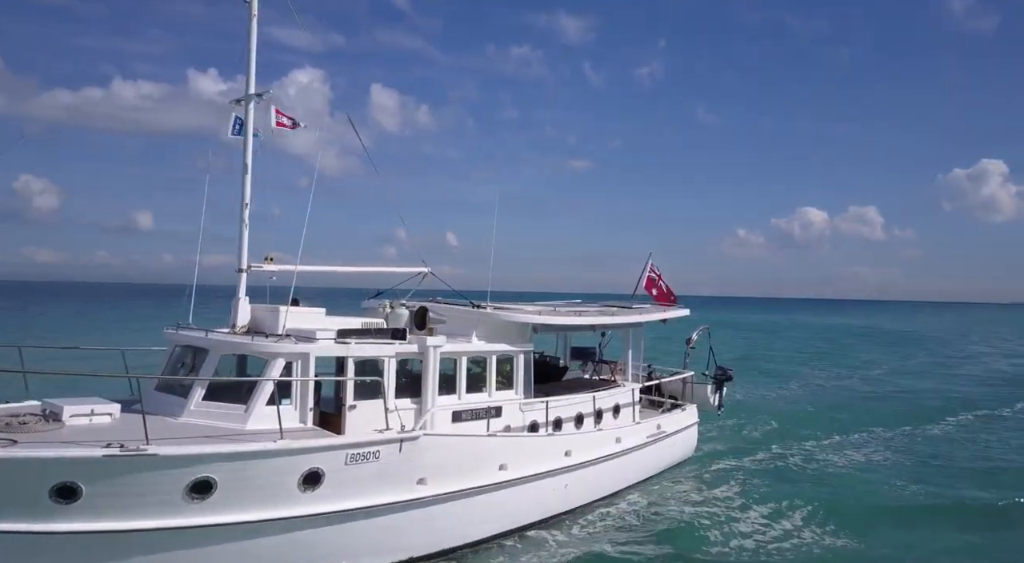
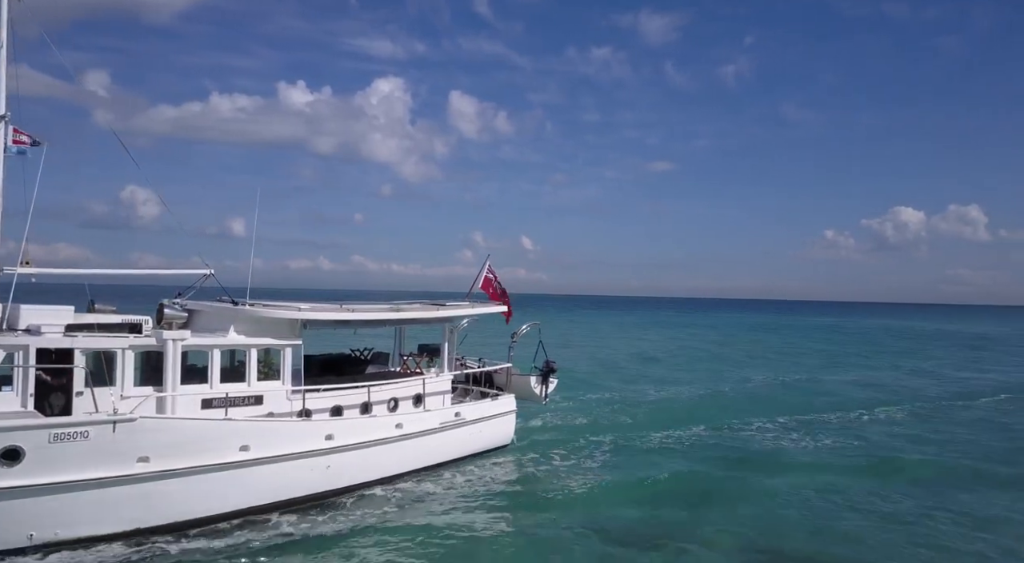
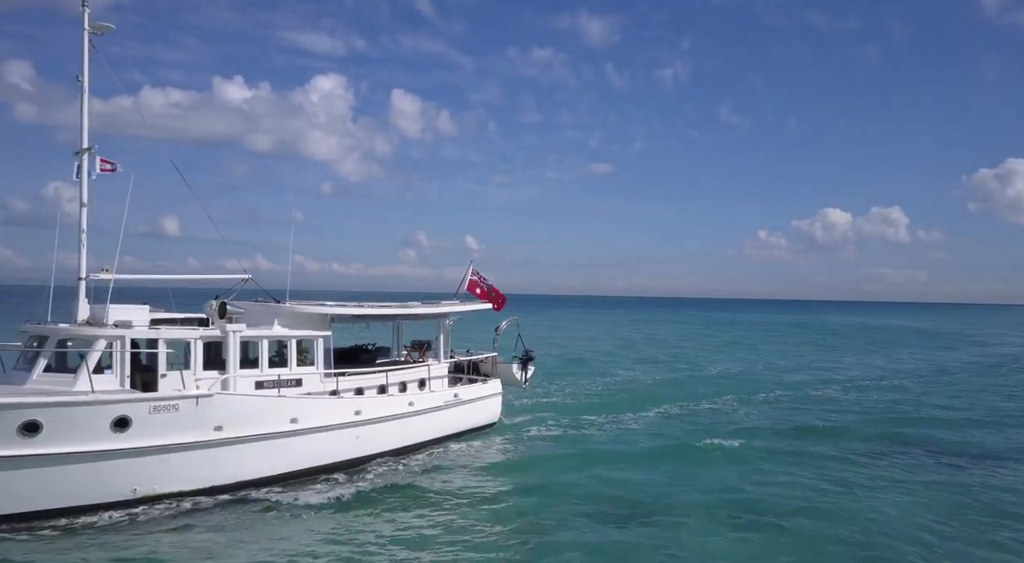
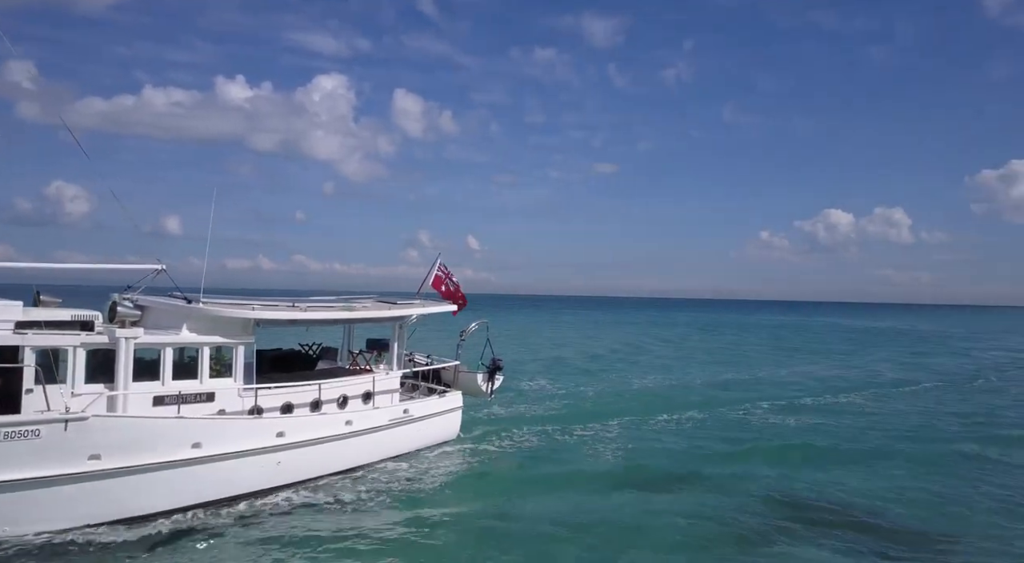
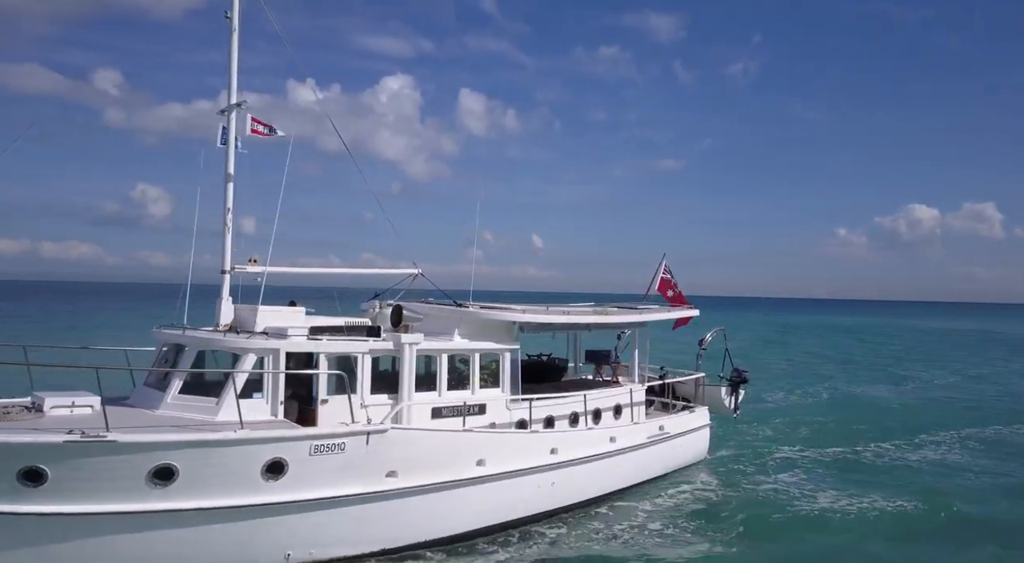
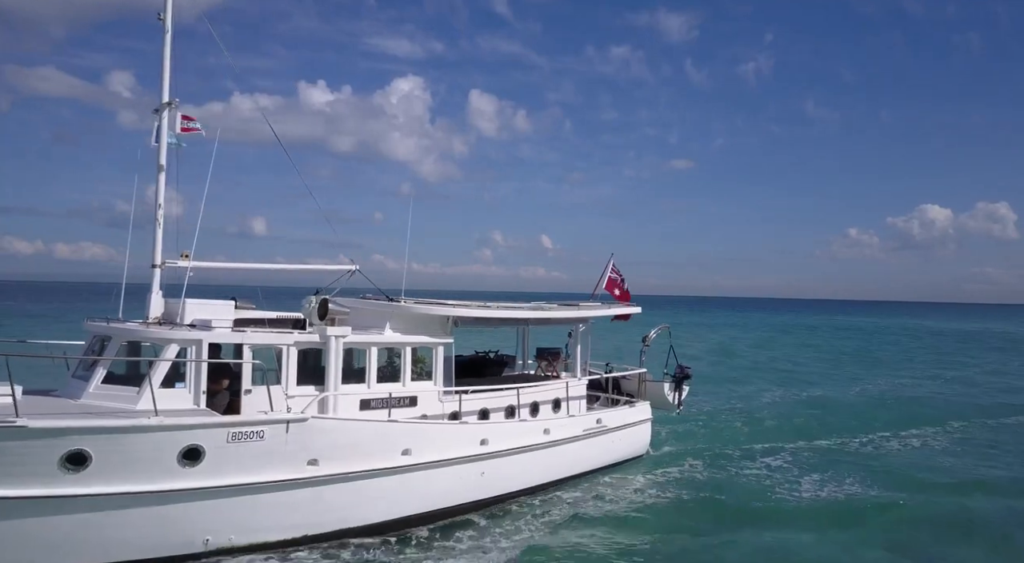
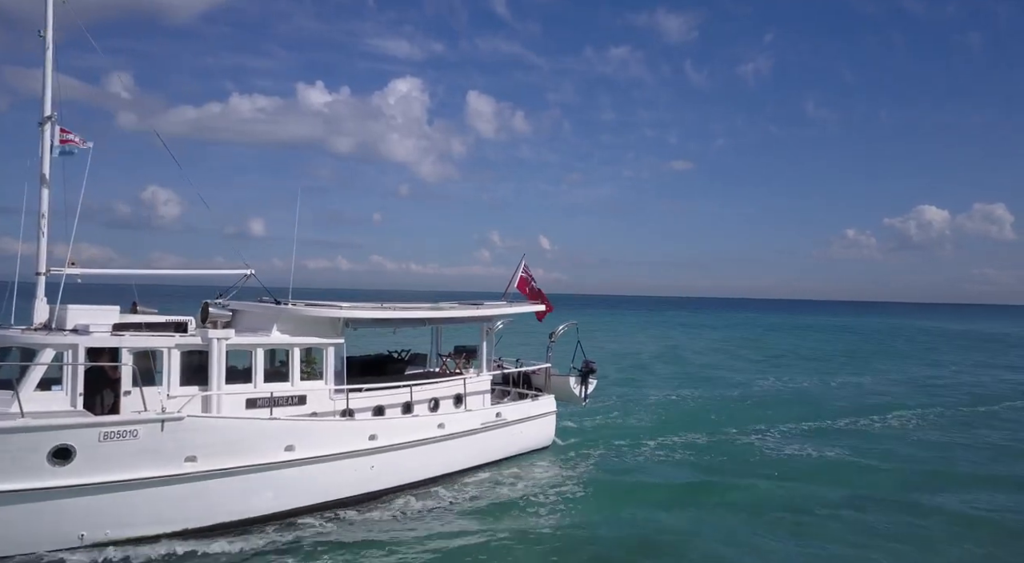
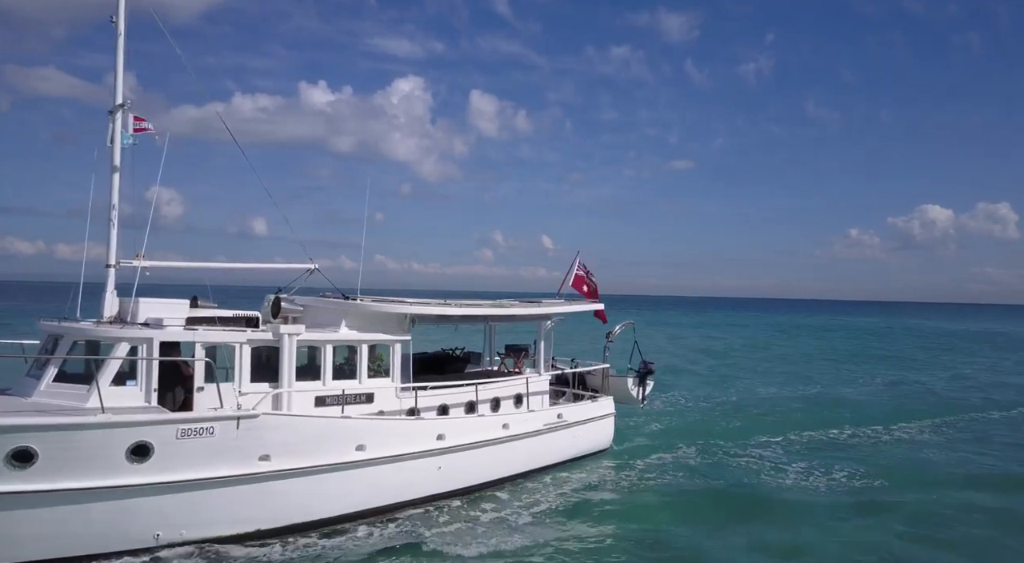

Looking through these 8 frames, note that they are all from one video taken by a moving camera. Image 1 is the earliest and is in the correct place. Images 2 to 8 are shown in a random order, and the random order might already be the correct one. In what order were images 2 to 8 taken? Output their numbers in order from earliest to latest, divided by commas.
5, 6, 8, 7, 2, 4, 3
